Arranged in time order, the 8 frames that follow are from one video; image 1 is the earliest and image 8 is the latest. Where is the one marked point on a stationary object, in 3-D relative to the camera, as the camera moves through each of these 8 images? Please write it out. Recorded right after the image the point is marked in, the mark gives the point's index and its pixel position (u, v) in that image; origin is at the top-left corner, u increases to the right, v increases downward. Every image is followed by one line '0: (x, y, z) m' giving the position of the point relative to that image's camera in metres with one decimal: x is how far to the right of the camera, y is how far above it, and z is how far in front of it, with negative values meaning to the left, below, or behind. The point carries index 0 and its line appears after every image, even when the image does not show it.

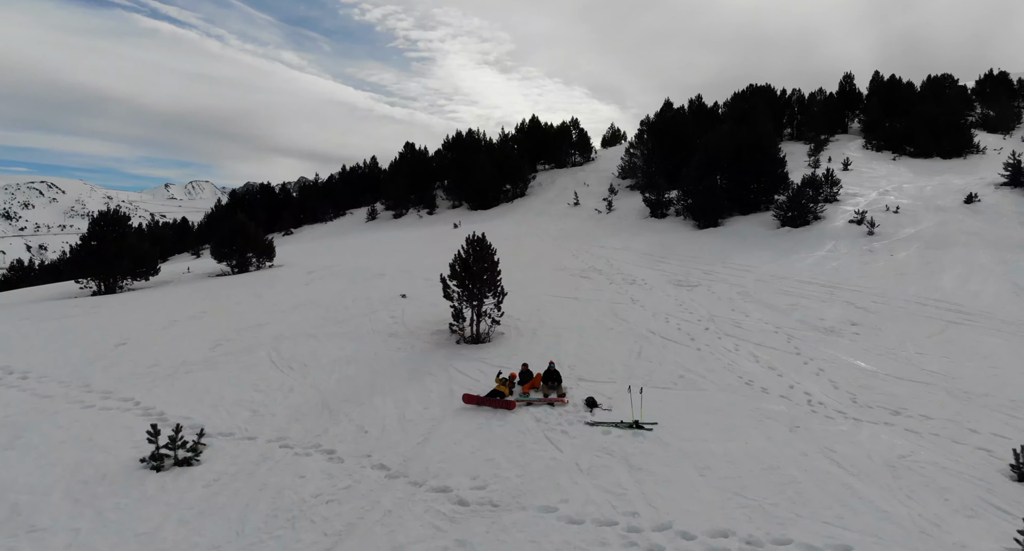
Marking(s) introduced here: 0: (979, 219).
0: (+12.0, +1.5, +17.4) m
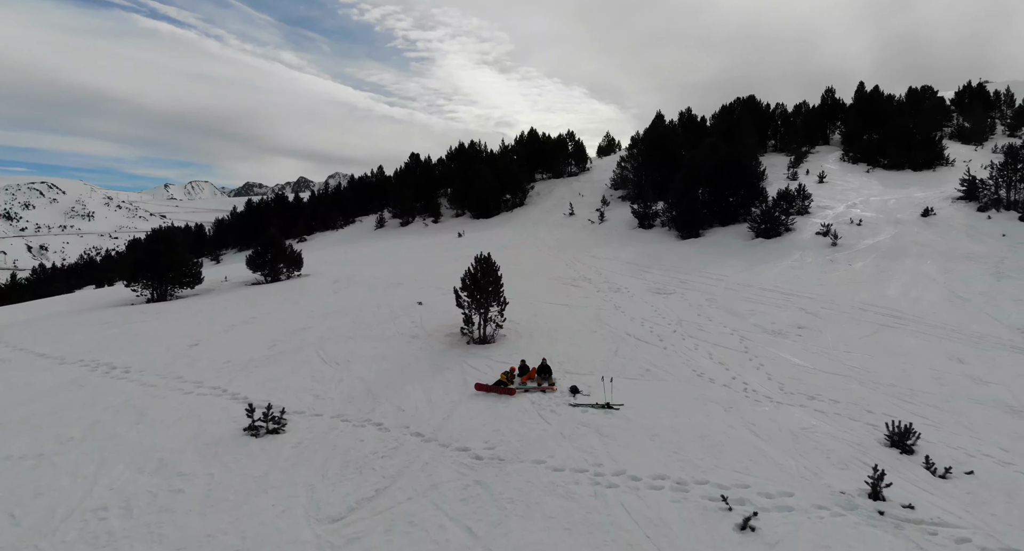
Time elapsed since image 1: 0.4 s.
0: (+12.0, +1.3, +19.3) m
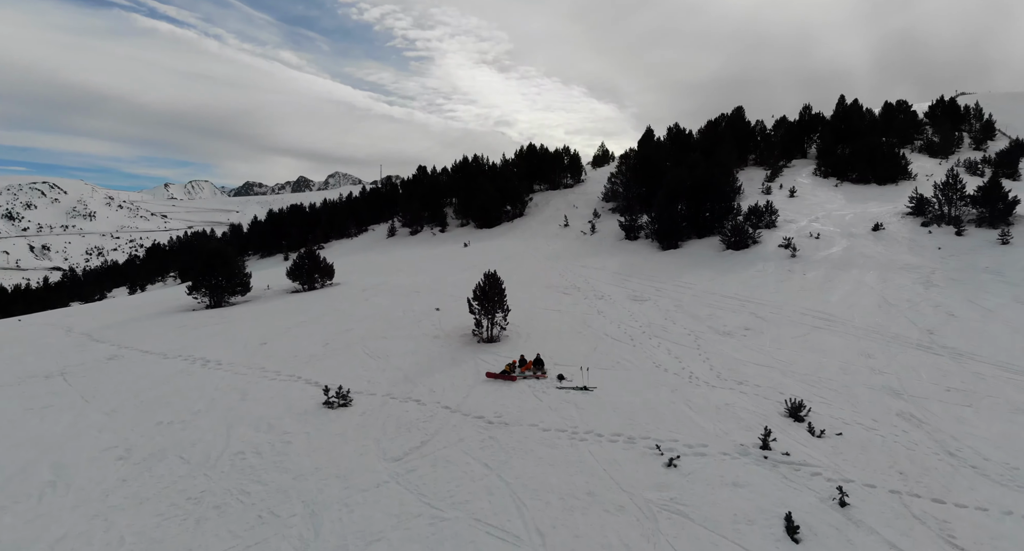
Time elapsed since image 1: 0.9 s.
0: (+12.1, +1.0, +22.1) m
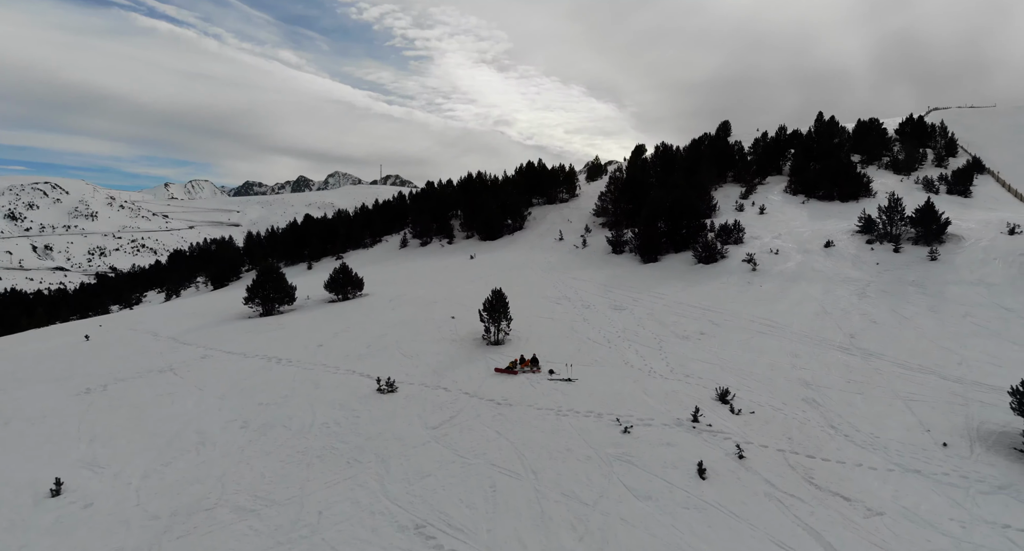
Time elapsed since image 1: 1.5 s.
0: (+12.1, +0.6, +25.8) m
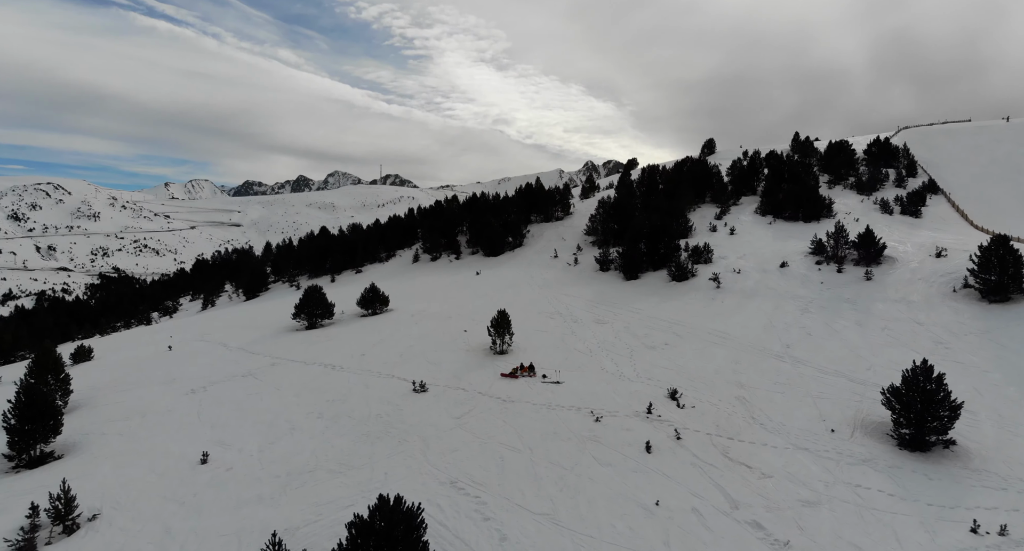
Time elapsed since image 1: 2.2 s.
0: (+12.1, -0.1, +30.4) m
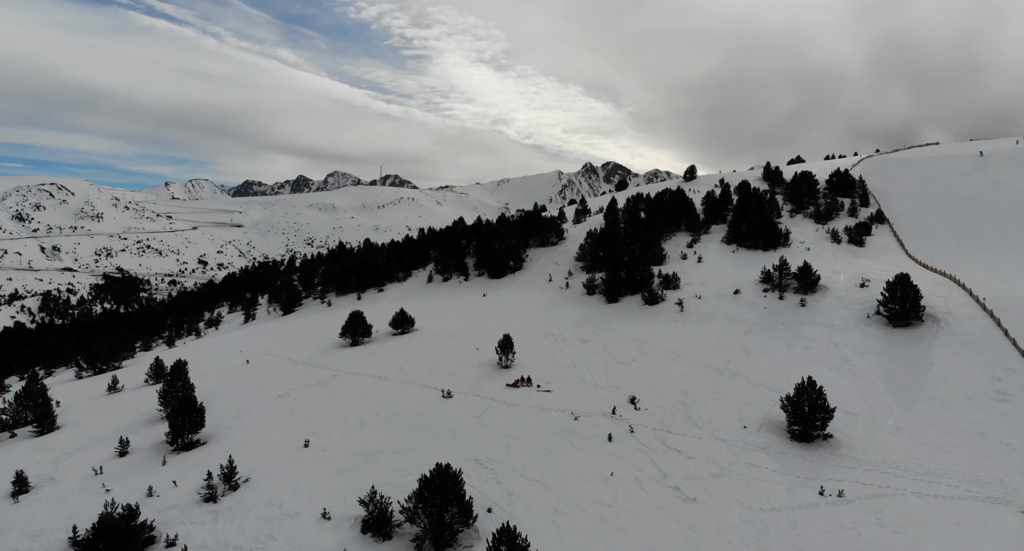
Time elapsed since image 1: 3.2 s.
0: (+12.2, -1.6, +37.2) m
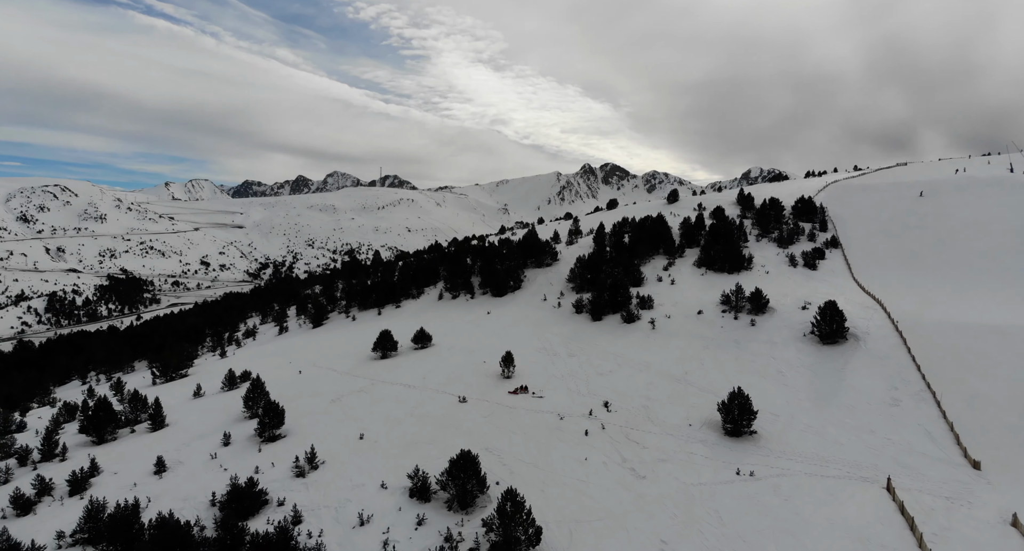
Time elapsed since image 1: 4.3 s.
0: (+12.2, -3.2, +44.7) m
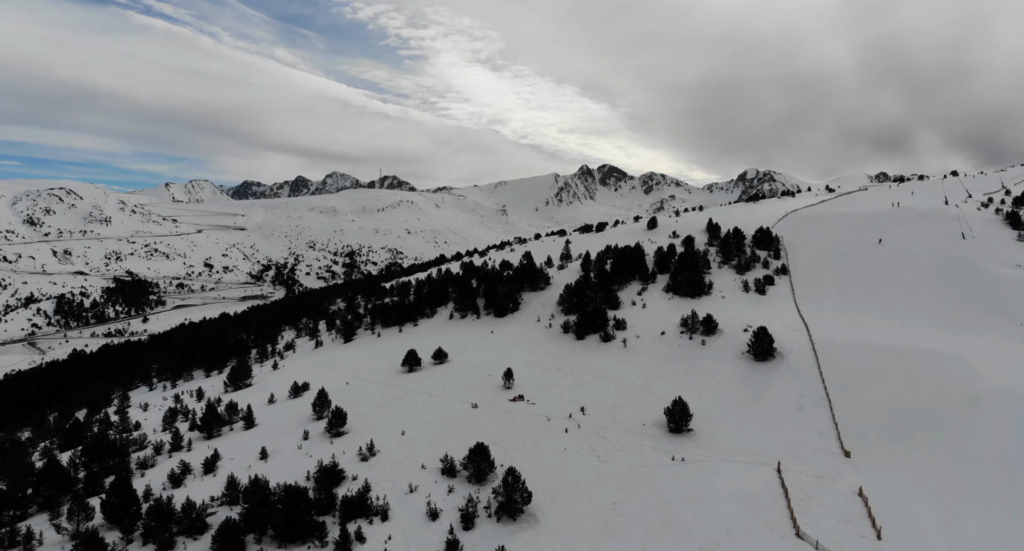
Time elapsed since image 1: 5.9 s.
0: (+12.2, -5.6, +55.7) m
